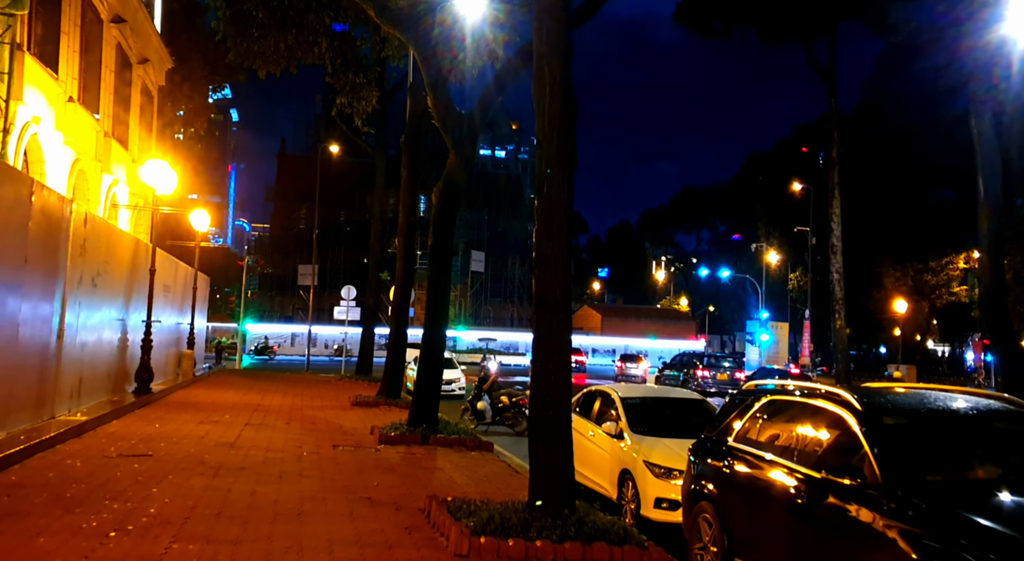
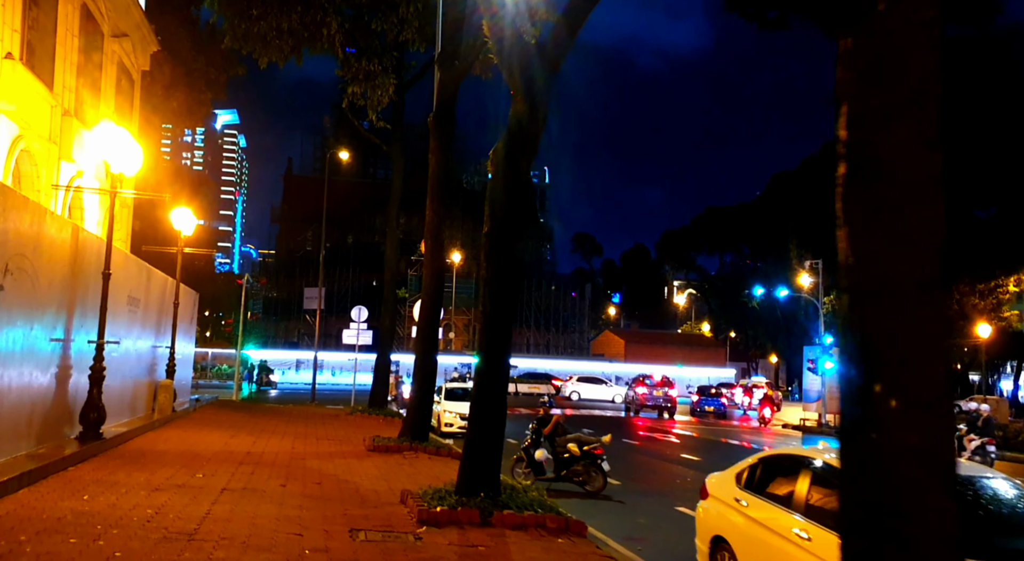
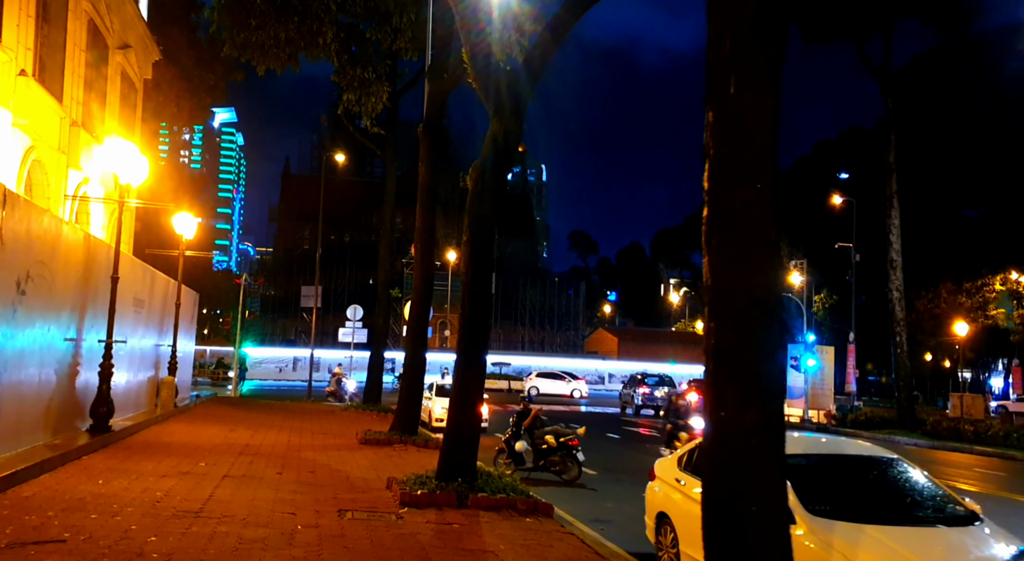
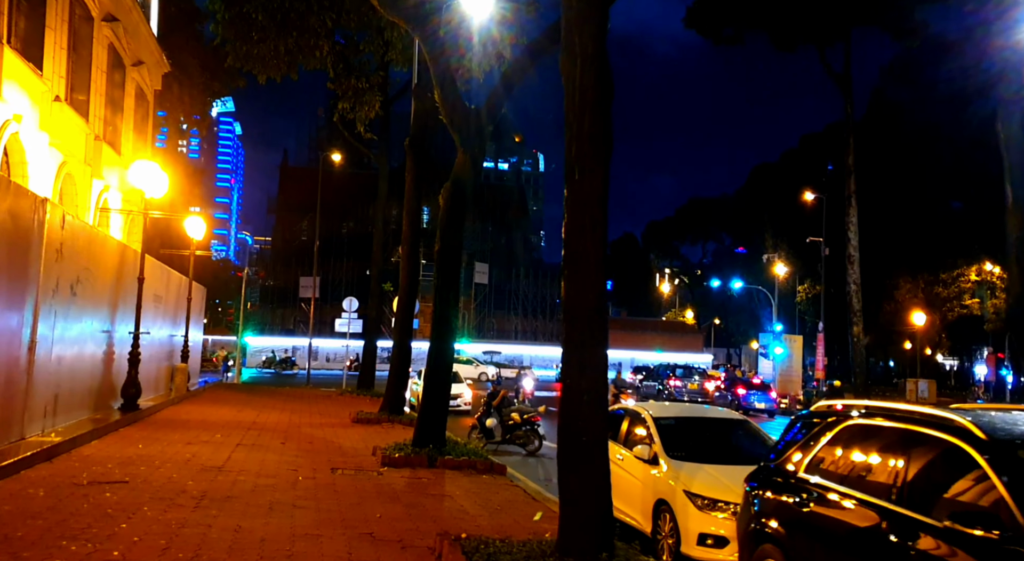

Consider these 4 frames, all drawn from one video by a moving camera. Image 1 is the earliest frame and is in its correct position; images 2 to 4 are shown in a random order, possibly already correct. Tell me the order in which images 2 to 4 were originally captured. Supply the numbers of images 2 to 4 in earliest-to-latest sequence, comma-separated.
4, 3, 2
